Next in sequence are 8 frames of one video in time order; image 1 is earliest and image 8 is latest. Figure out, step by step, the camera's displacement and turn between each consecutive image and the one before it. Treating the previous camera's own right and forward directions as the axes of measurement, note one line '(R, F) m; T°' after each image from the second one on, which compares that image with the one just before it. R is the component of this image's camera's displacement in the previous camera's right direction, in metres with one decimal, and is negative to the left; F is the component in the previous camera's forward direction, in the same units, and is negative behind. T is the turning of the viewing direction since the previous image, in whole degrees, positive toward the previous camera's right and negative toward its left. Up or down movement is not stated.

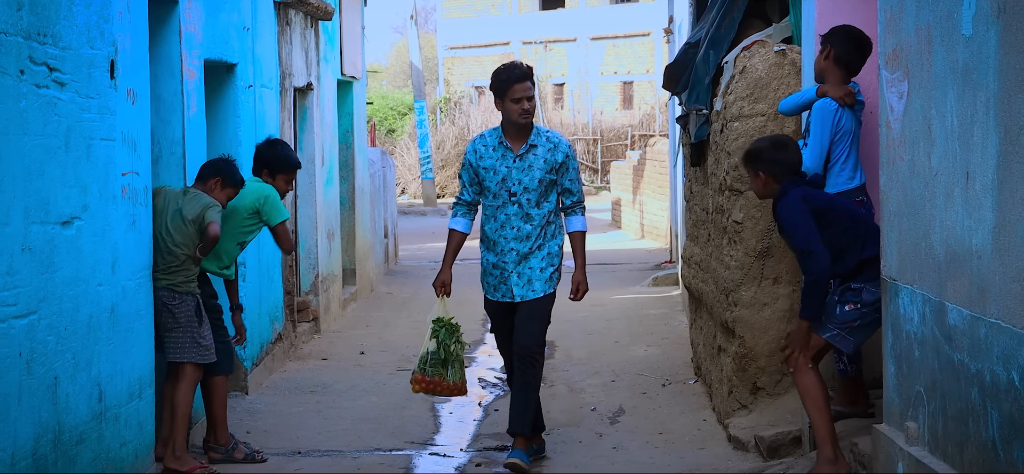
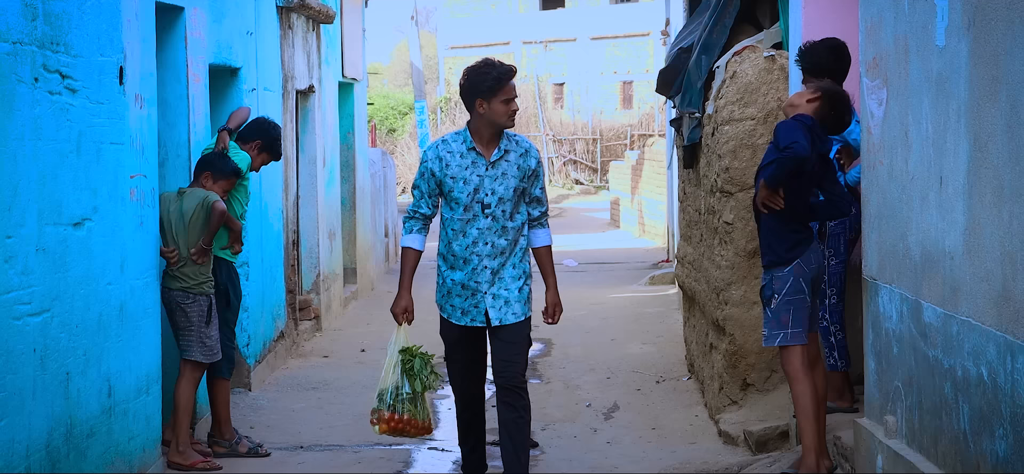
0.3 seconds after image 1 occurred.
(0.0, -0.2) m; 0°
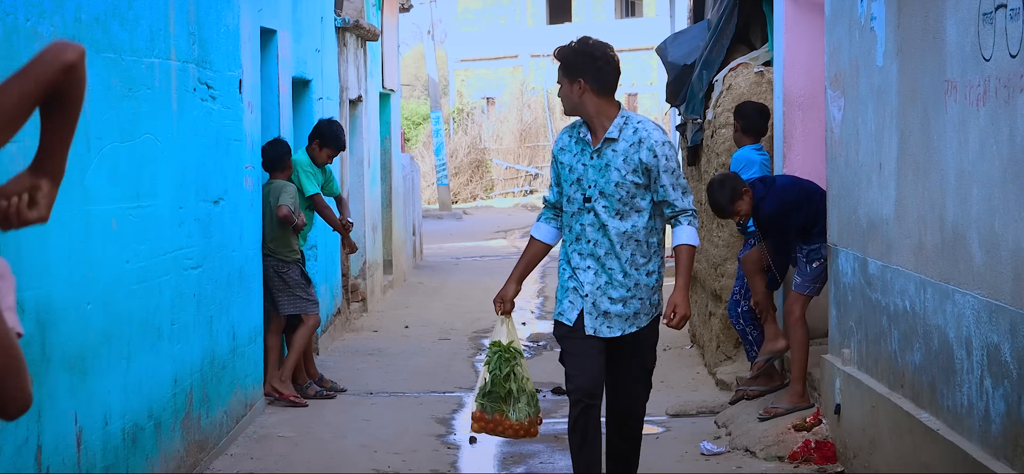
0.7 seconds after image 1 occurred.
(-0.2, -1.3) m; 0°
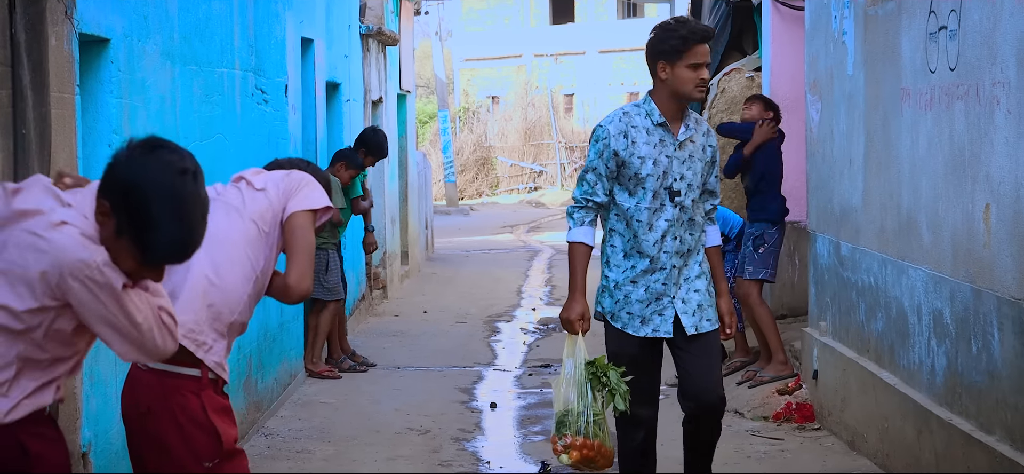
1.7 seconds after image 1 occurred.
(-0.1, -0.8) m; 0°
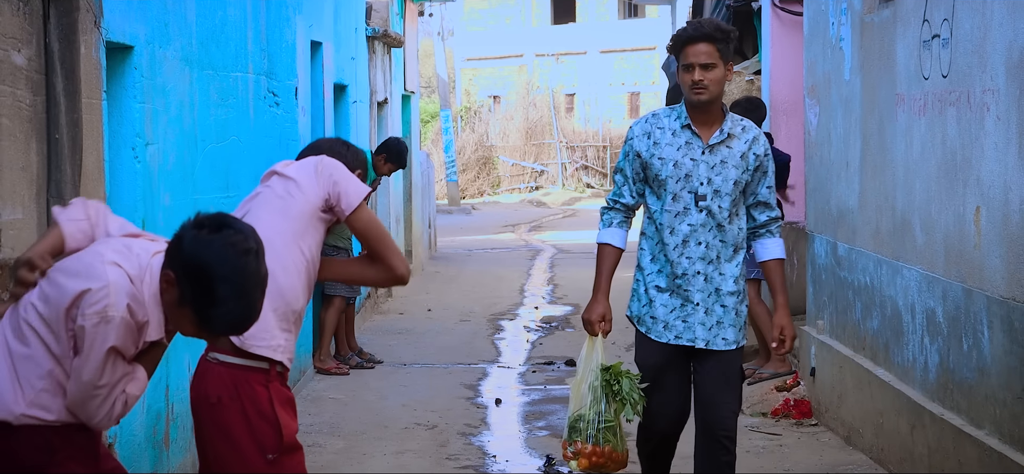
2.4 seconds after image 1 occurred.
(0.0, -0.2) m; 0°
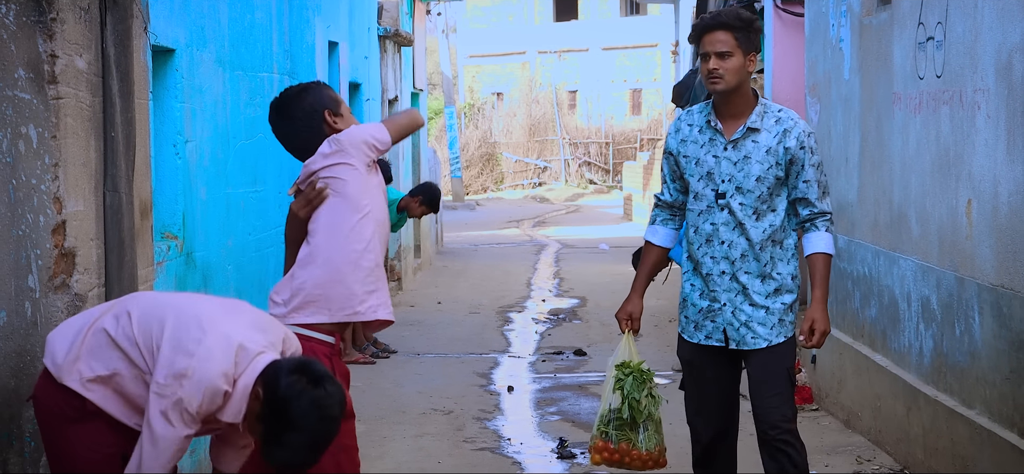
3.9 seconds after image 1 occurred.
(-0.1, -0.3) m; 0°
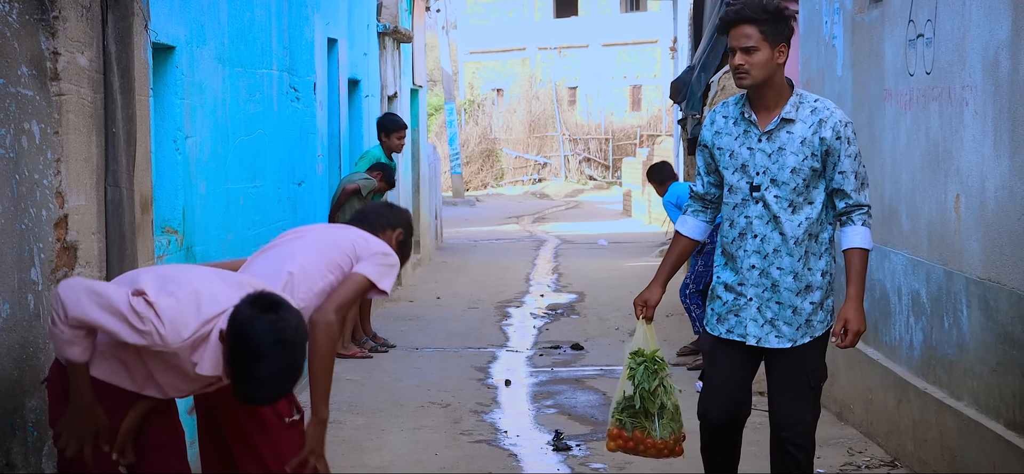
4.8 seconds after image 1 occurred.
(0.0, -0.1) m; 0°
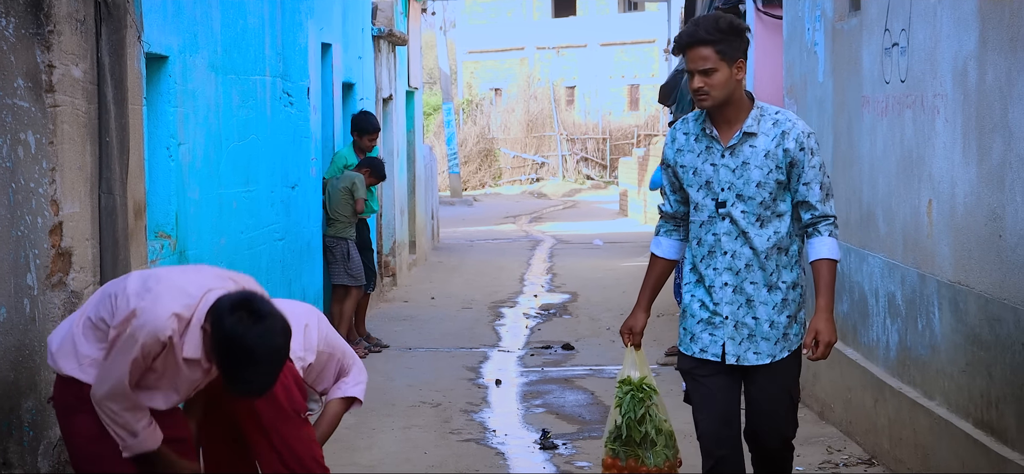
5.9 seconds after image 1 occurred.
(+0.1, -0.1) m; 0°
